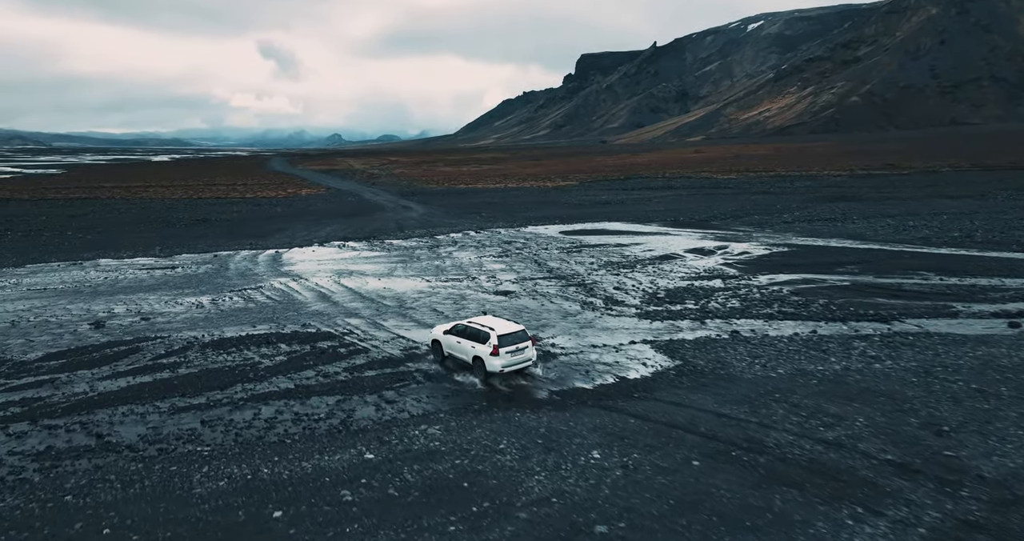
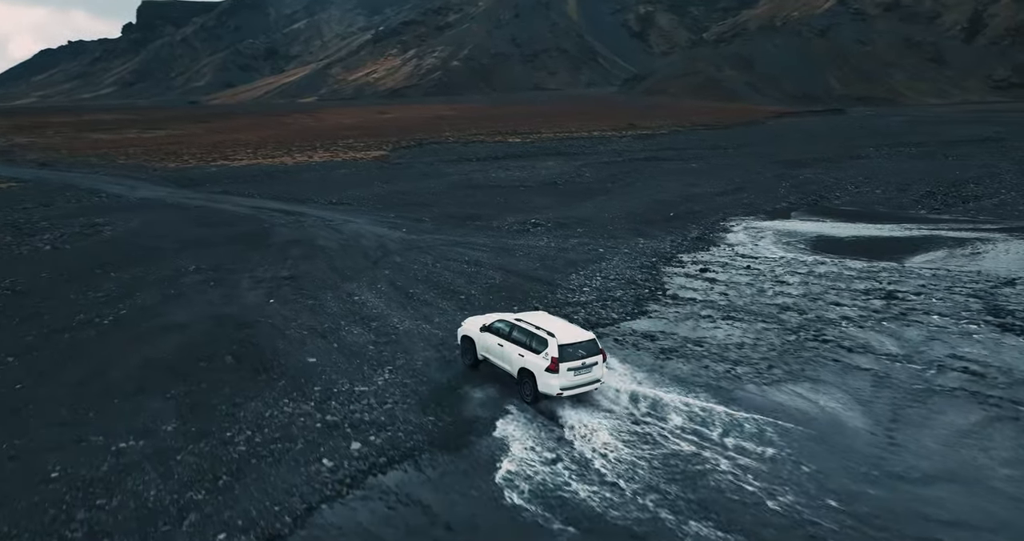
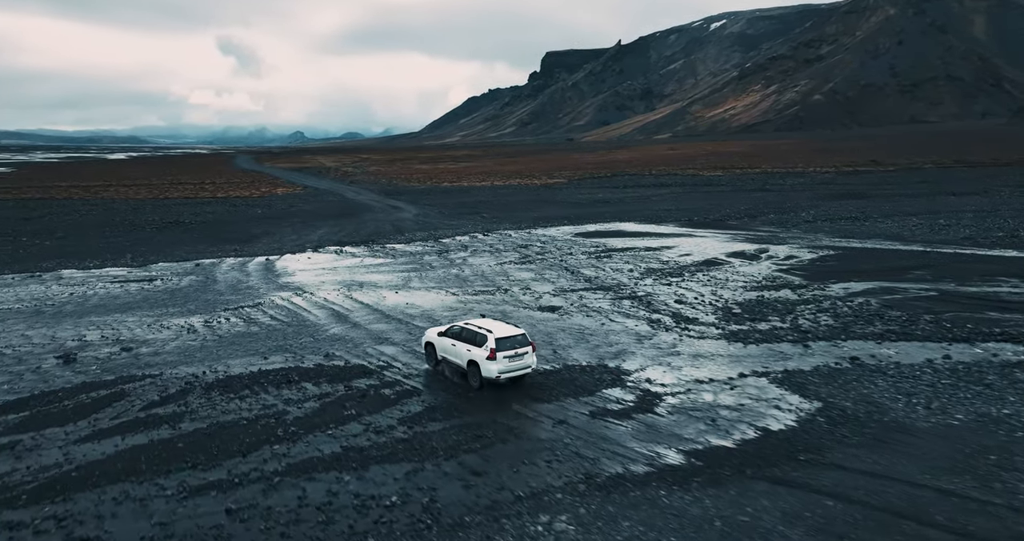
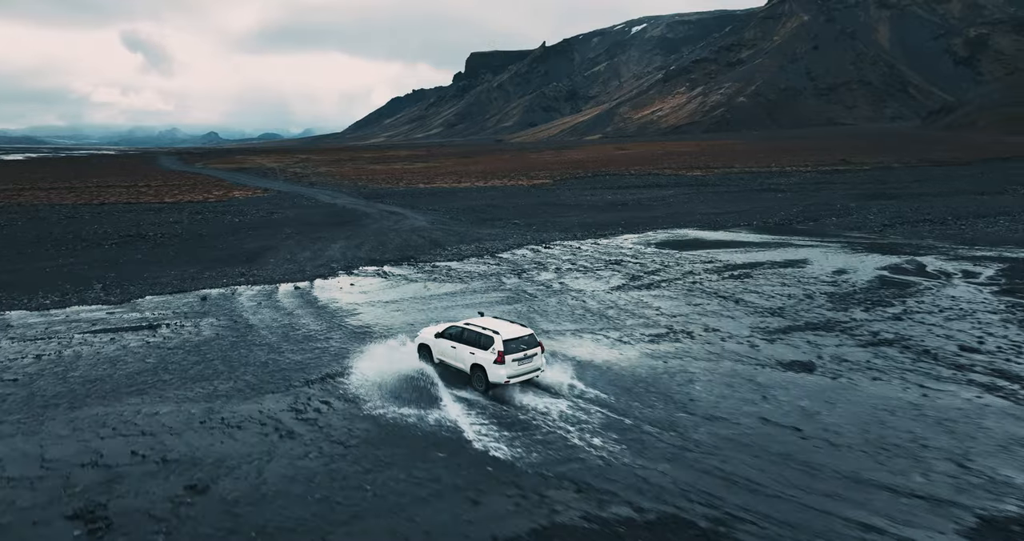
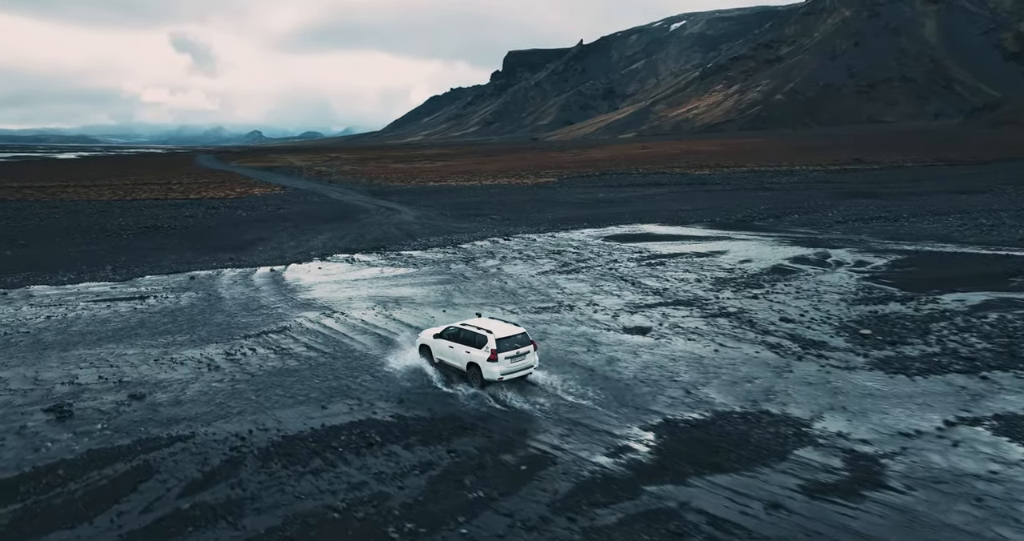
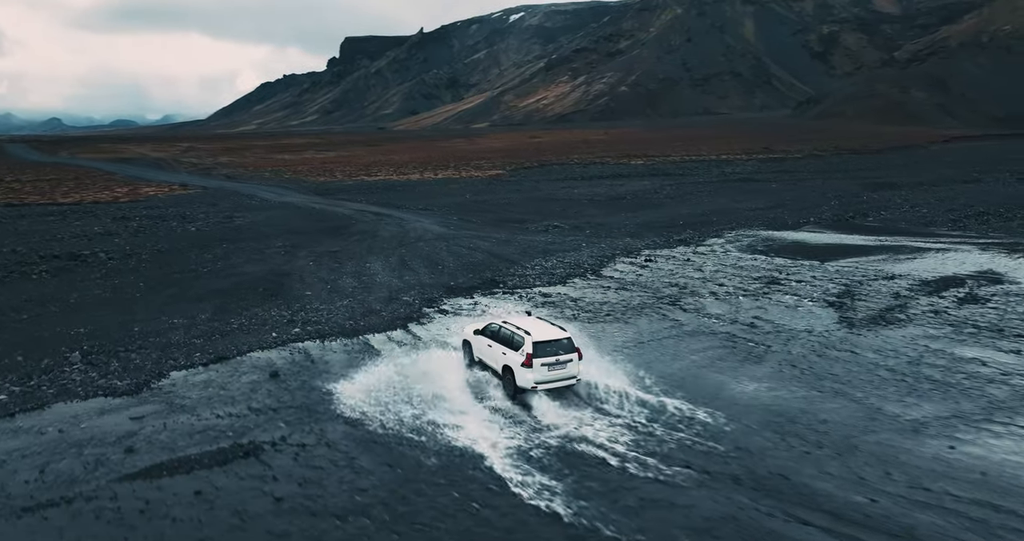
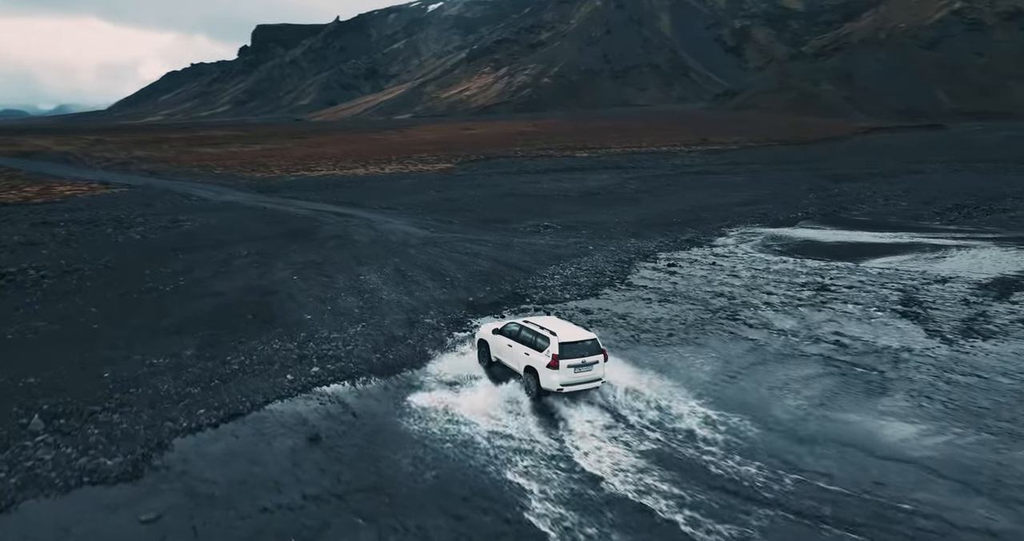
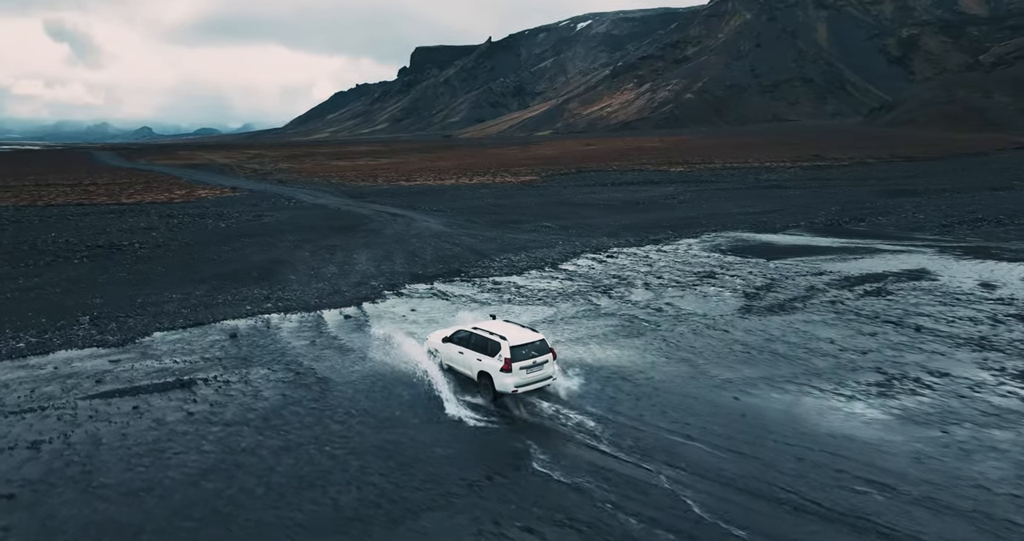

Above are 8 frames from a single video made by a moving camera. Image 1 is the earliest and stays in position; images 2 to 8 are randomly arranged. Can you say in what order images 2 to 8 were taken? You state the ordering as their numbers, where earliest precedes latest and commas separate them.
3, 5, 4, 8, 6, 7, 2
